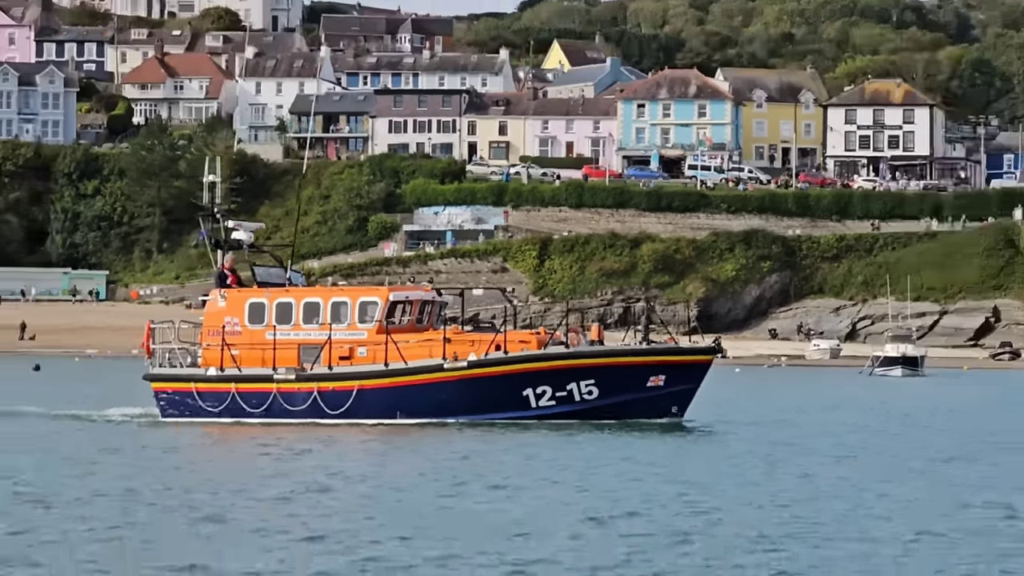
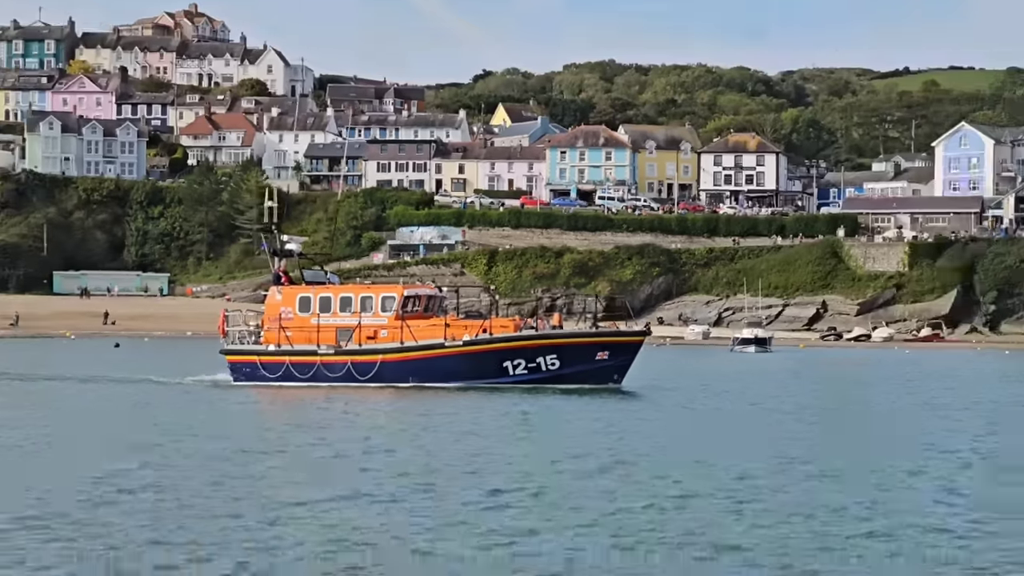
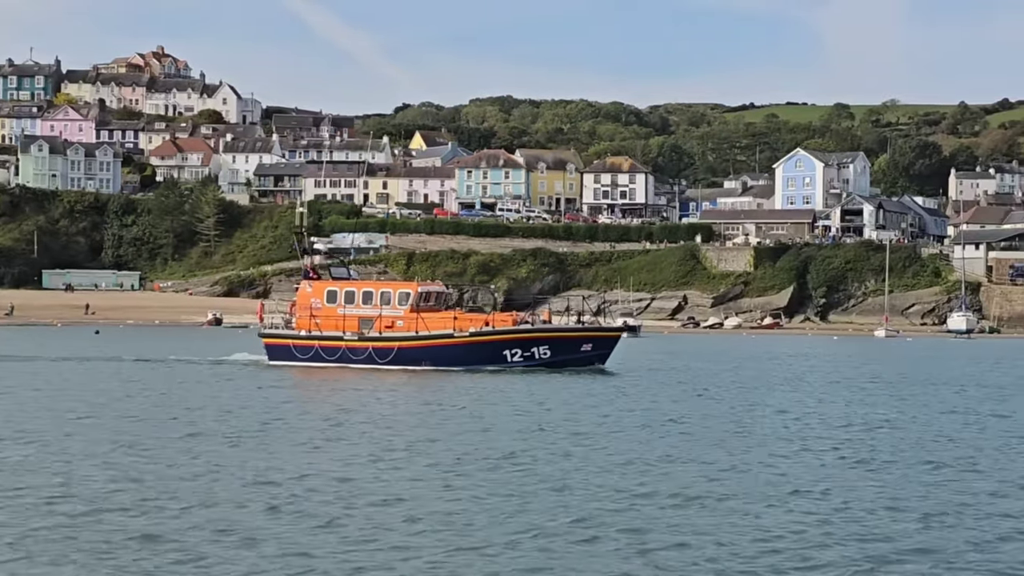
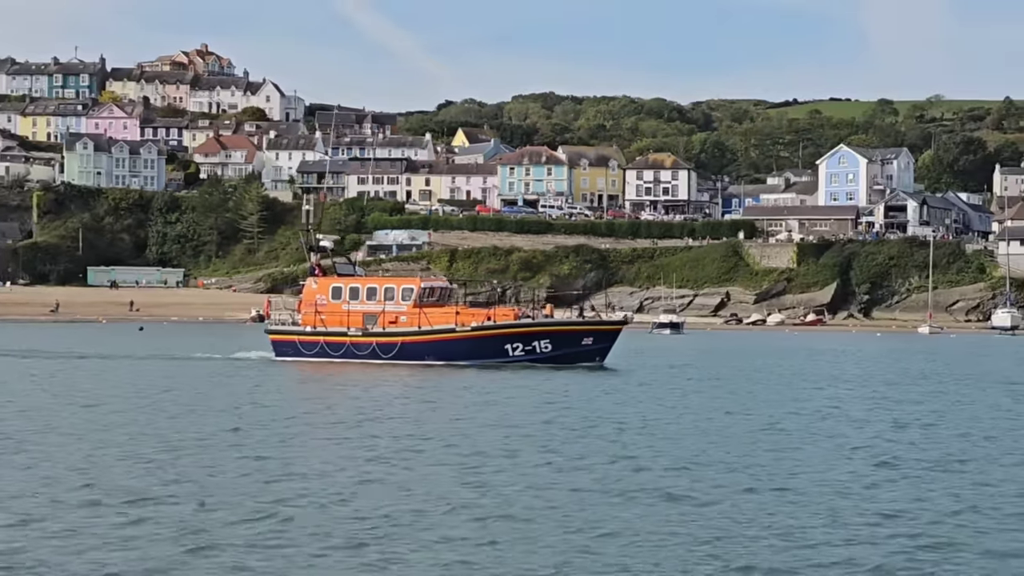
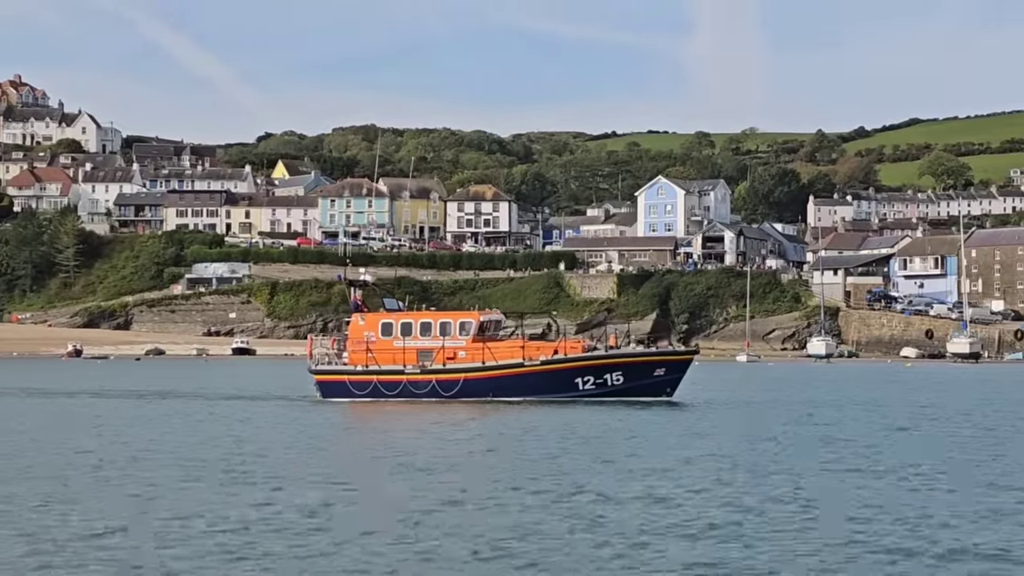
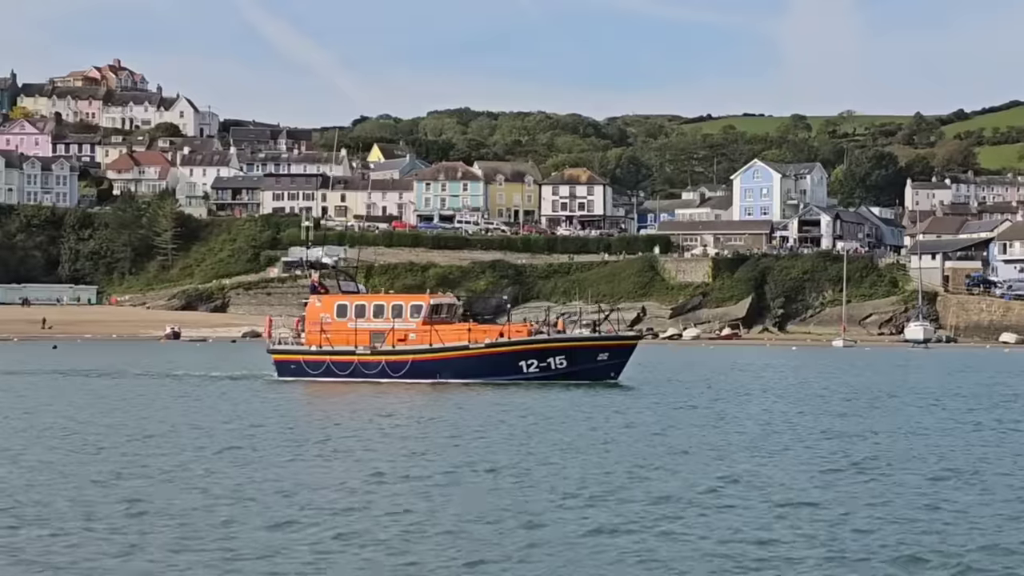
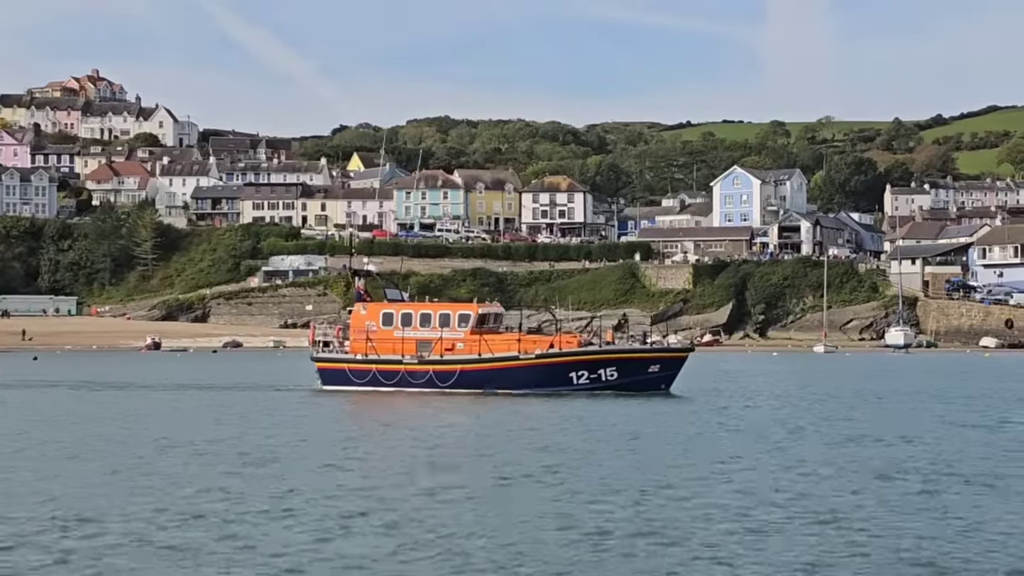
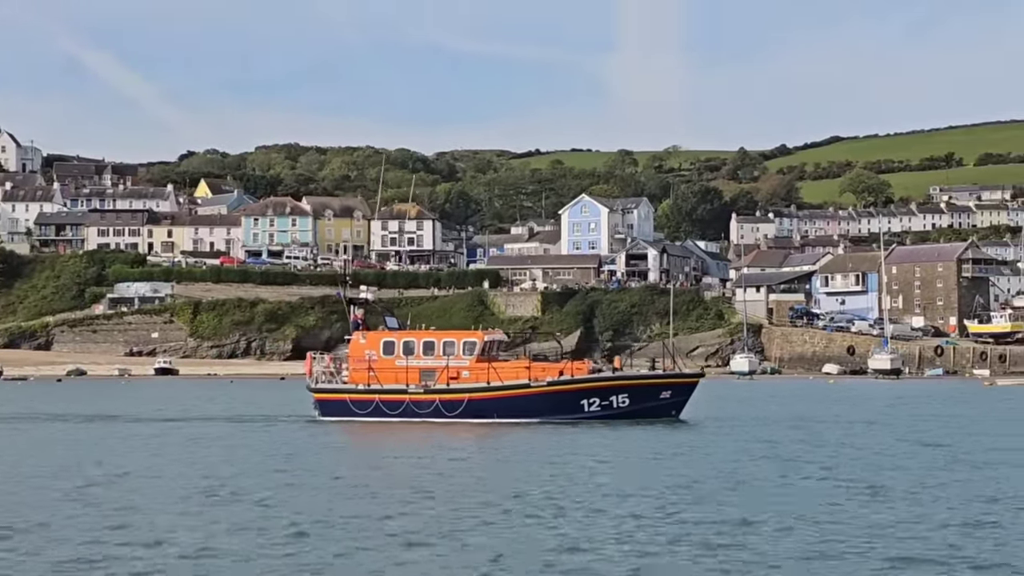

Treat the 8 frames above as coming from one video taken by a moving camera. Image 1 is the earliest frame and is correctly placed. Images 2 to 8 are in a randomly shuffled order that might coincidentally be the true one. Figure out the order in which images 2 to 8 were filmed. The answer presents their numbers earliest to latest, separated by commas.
2, 4, 3, 6, 7, 5, 8
